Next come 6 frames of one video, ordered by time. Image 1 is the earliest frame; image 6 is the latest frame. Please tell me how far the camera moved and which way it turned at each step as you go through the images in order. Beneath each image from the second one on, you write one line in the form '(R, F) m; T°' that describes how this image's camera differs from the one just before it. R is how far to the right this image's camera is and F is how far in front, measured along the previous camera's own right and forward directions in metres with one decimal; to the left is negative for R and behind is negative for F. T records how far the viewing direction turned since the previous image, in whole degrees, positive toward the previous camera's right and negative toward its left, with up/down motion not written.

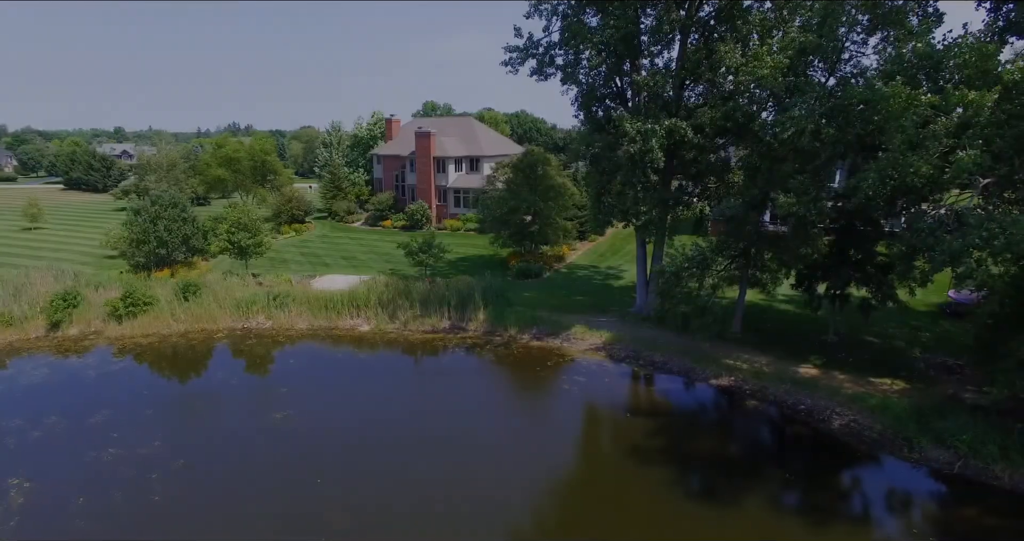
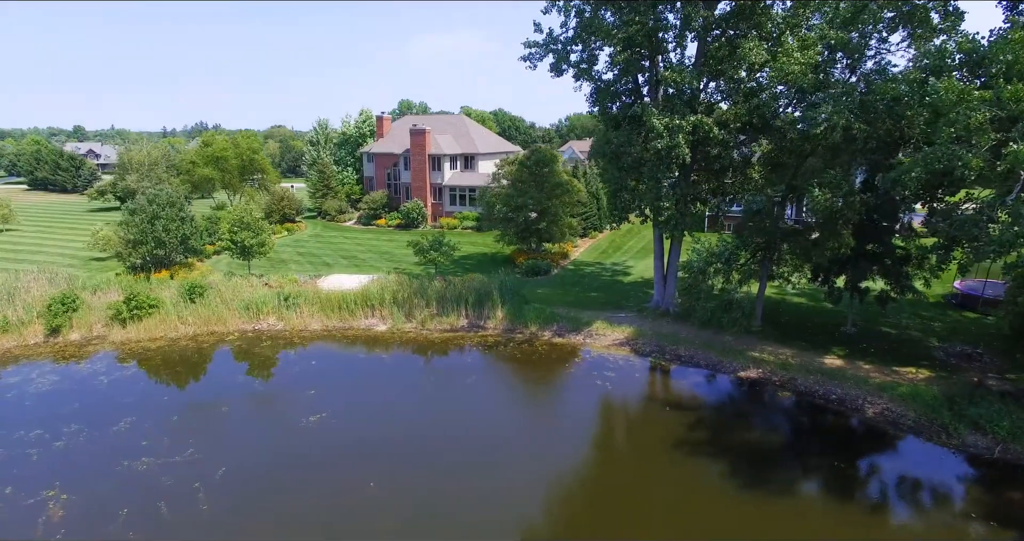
(-1.6, +0.2) m; +3°
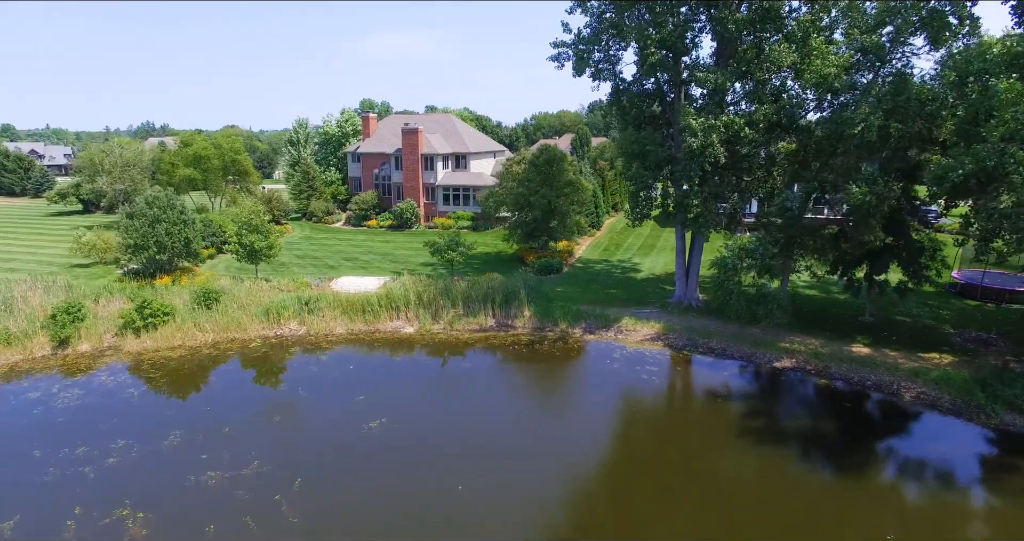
(-2.5, +0.1) m; +4°
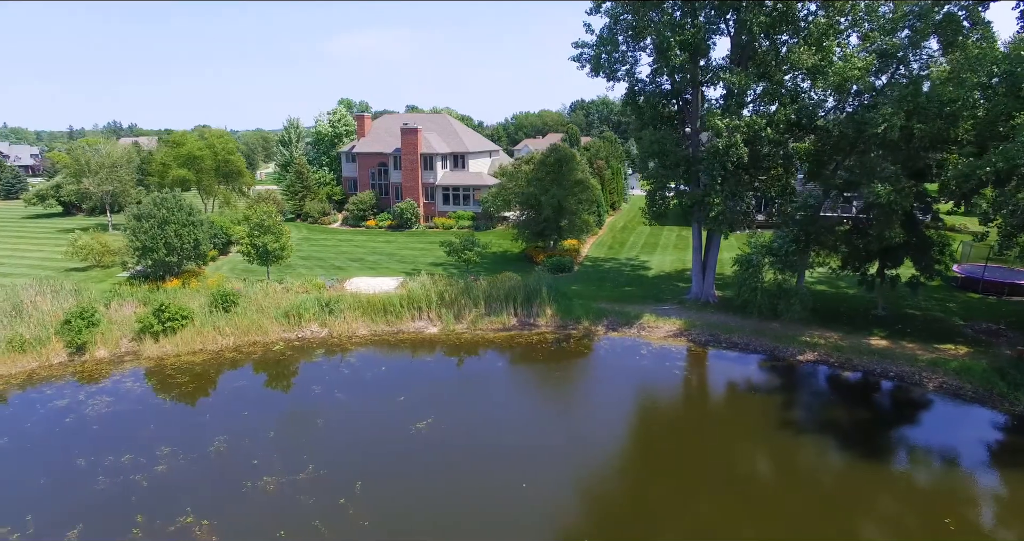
(-1.7, 0.0) m; +3°
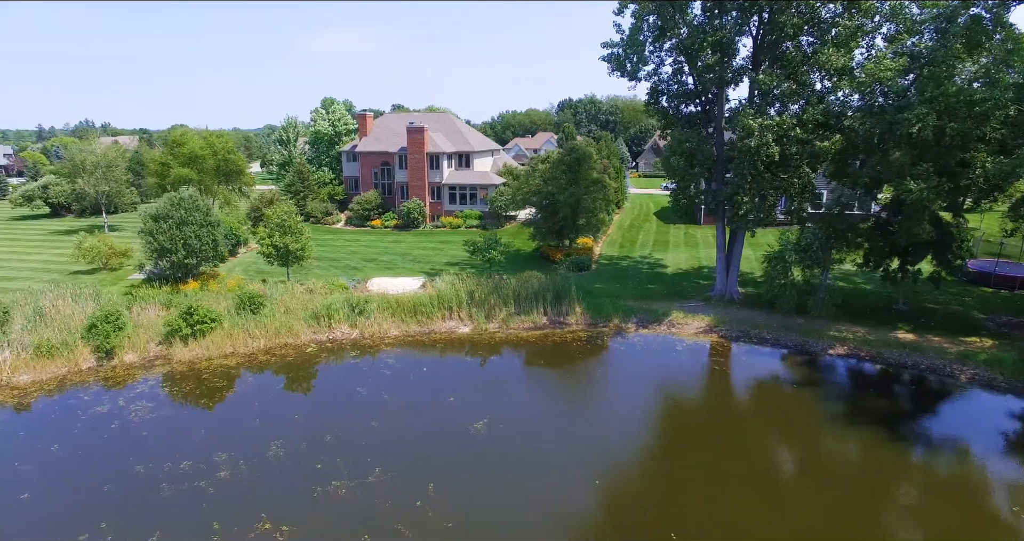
(-1.8, 0.0) m; +2°
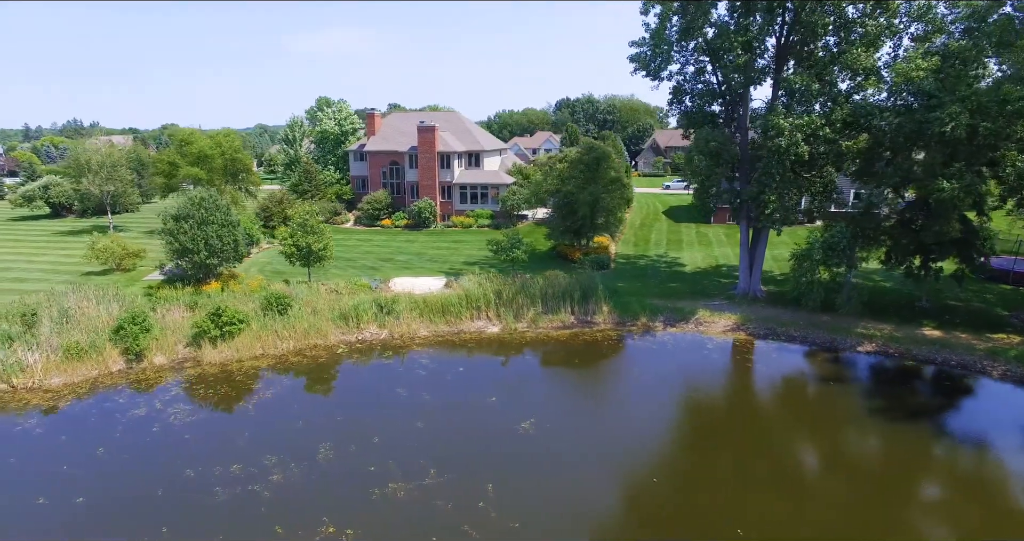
(-1.3, +0.1) m; +1°
